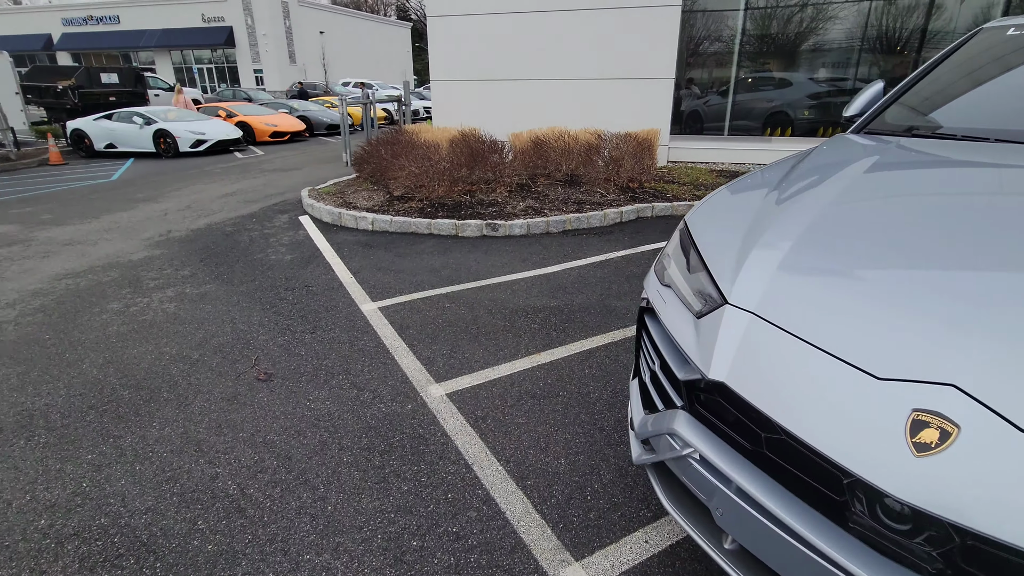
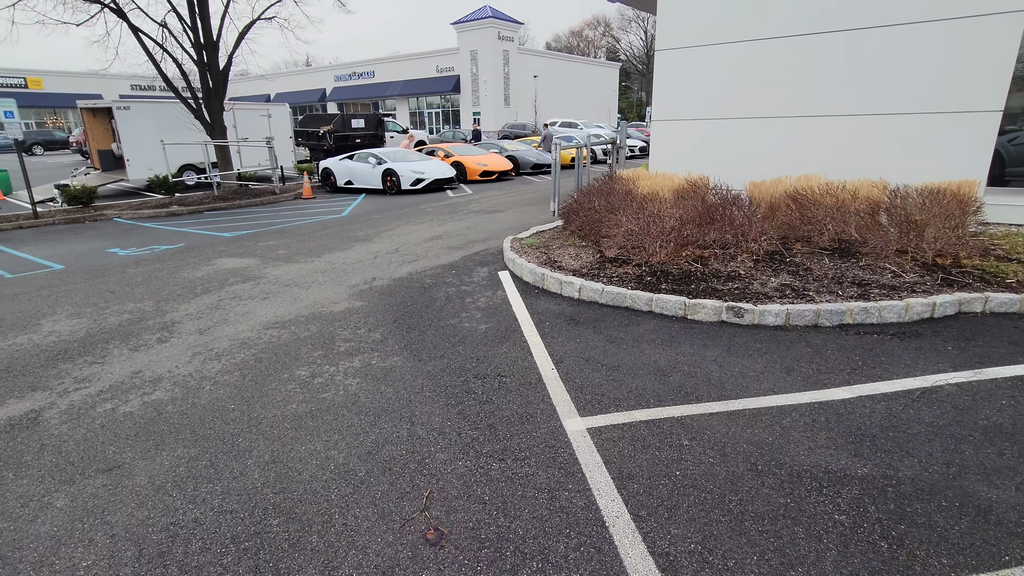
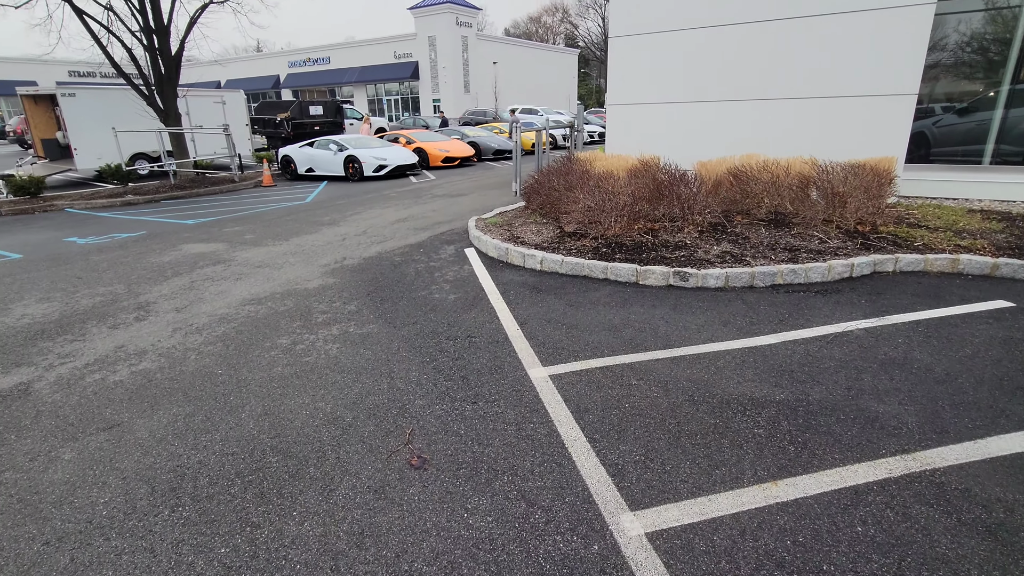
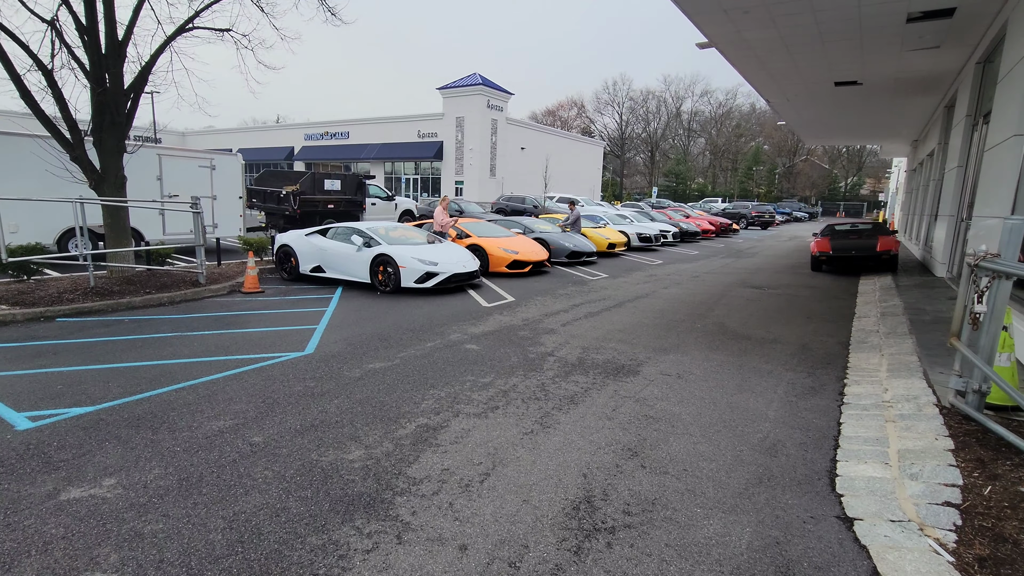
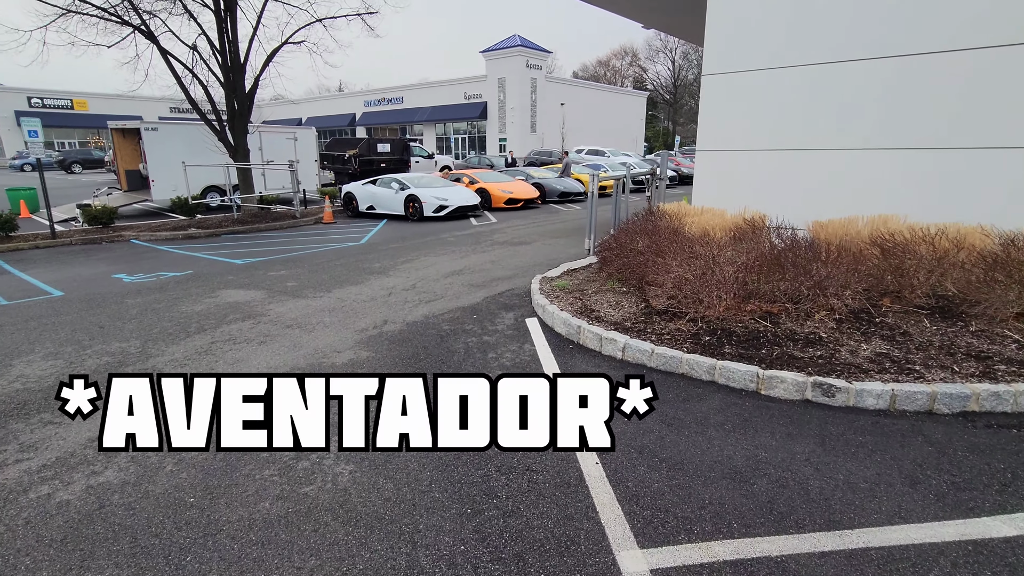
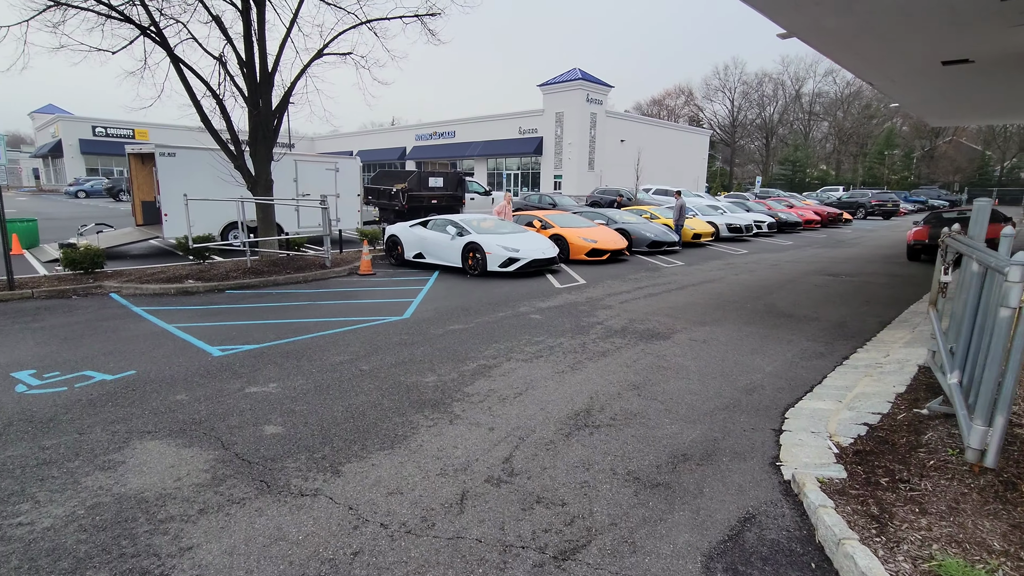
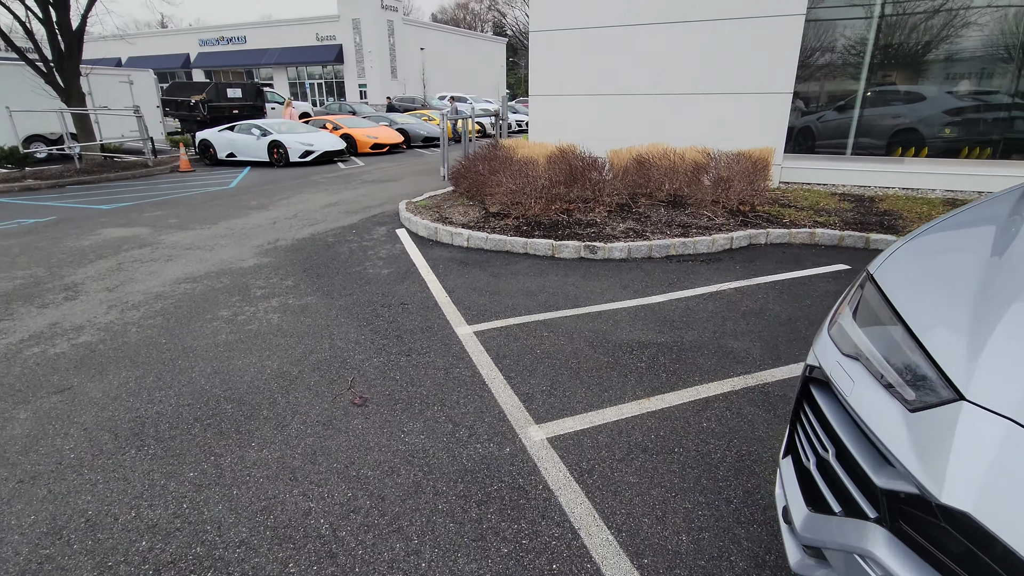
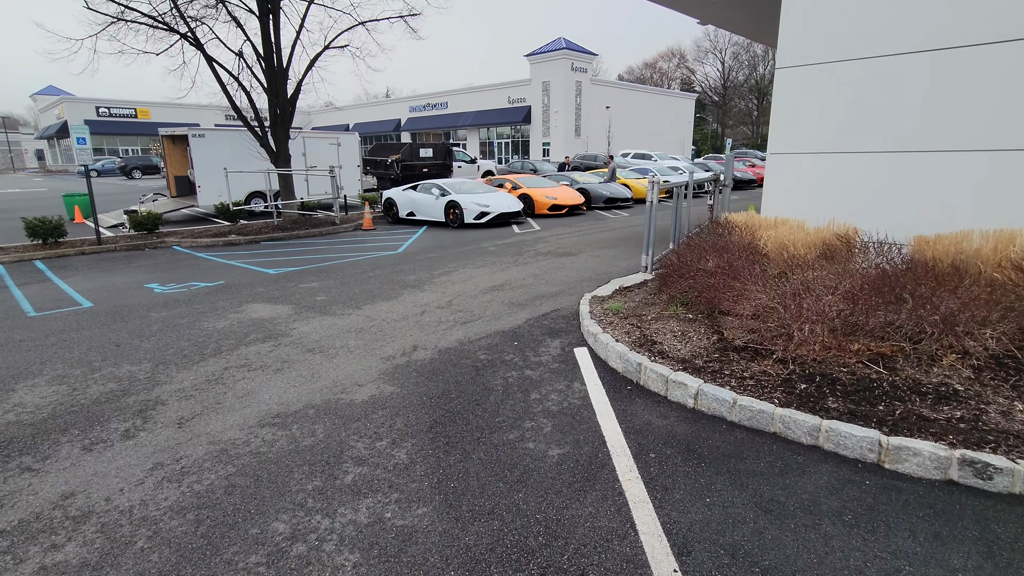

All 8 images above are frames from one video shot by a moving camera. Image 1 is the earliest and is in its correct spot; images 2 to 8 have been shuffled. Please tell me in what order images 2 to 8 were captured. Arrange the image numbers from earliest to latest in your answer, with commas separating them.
7, 3, 2, 5, 8, 6, 4
